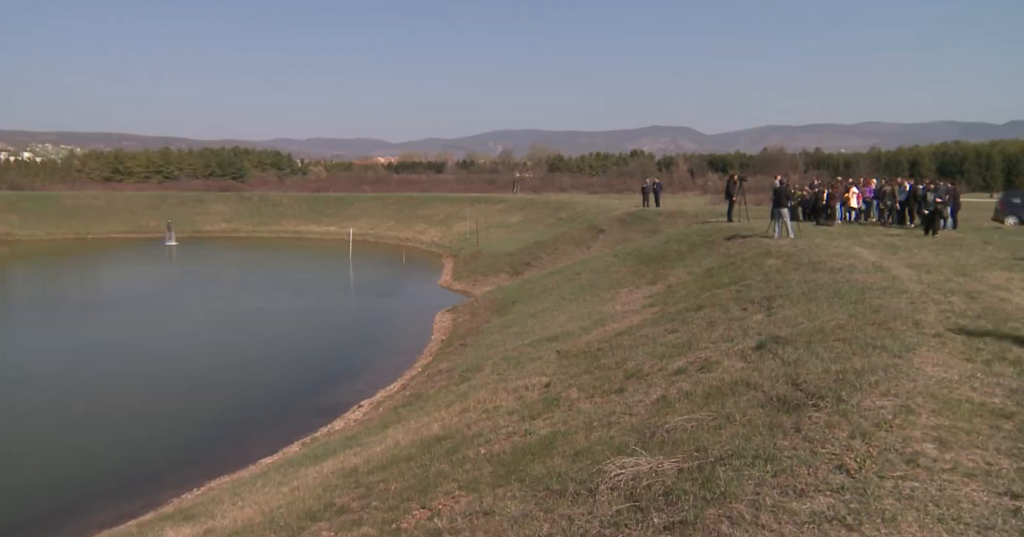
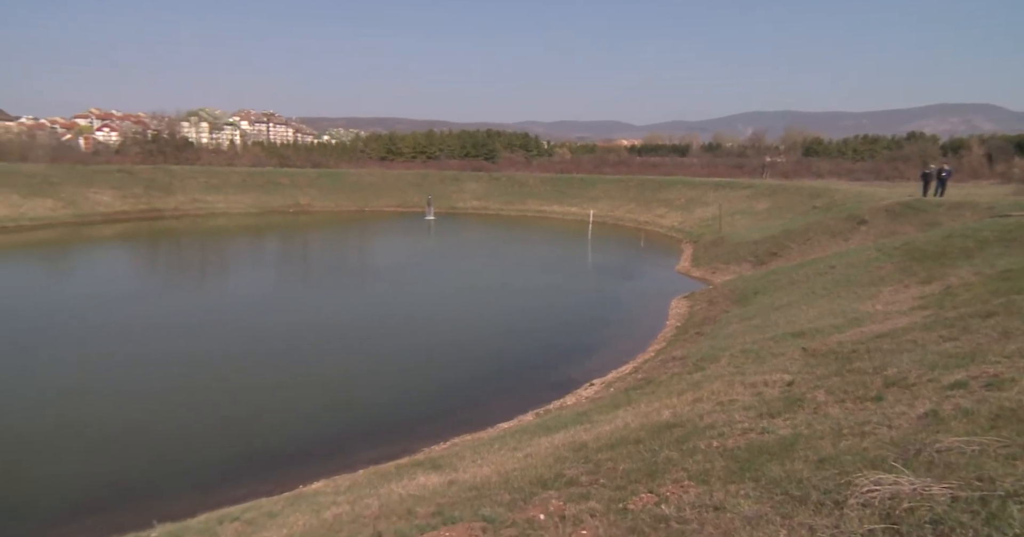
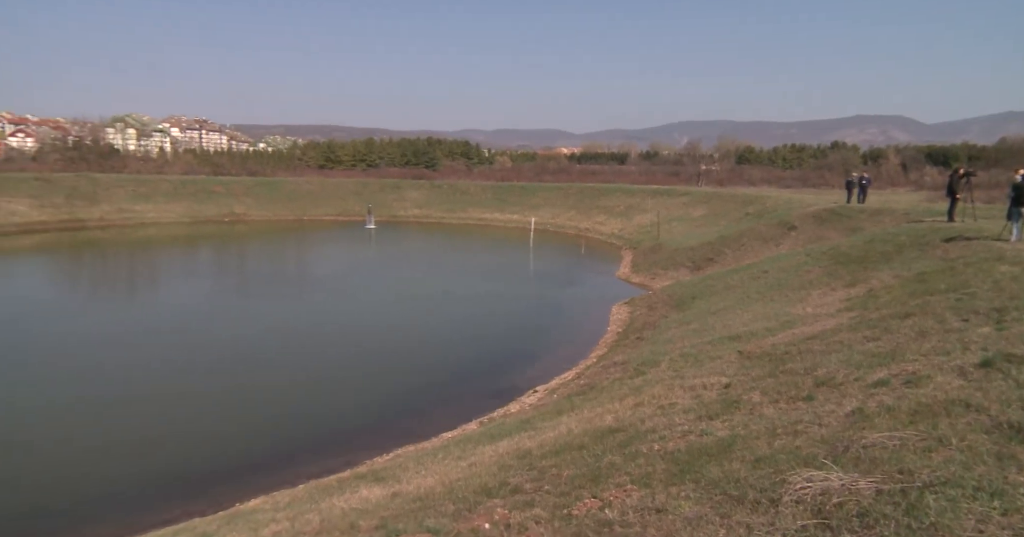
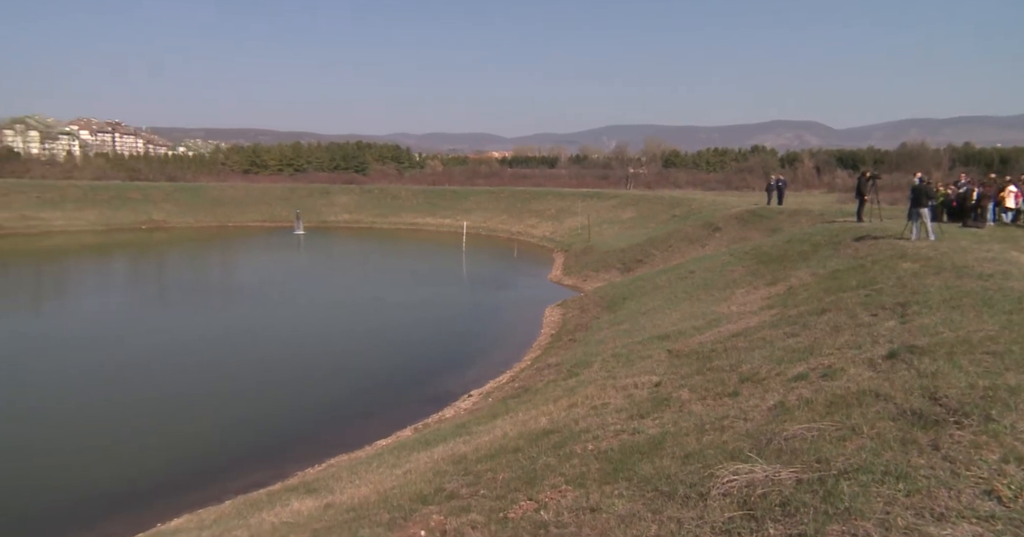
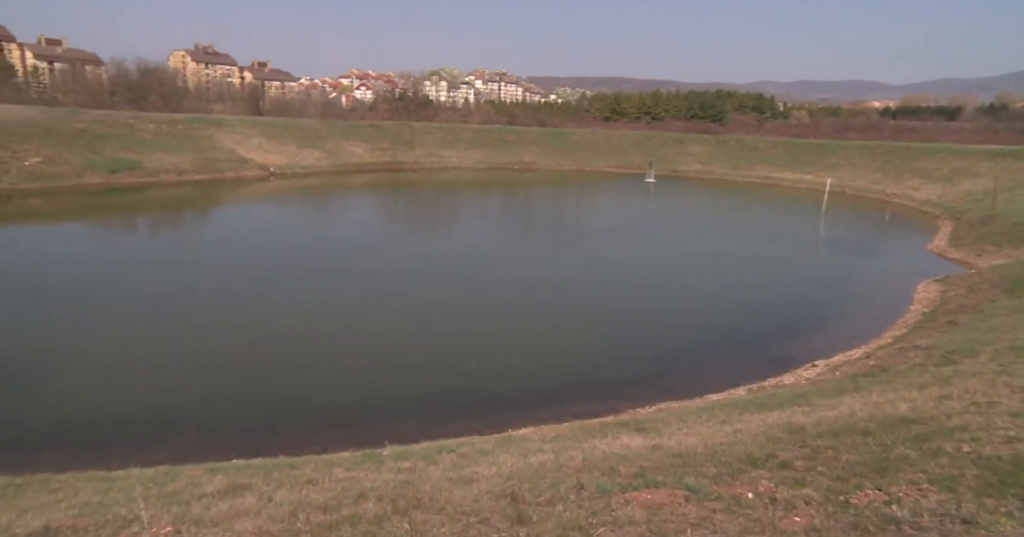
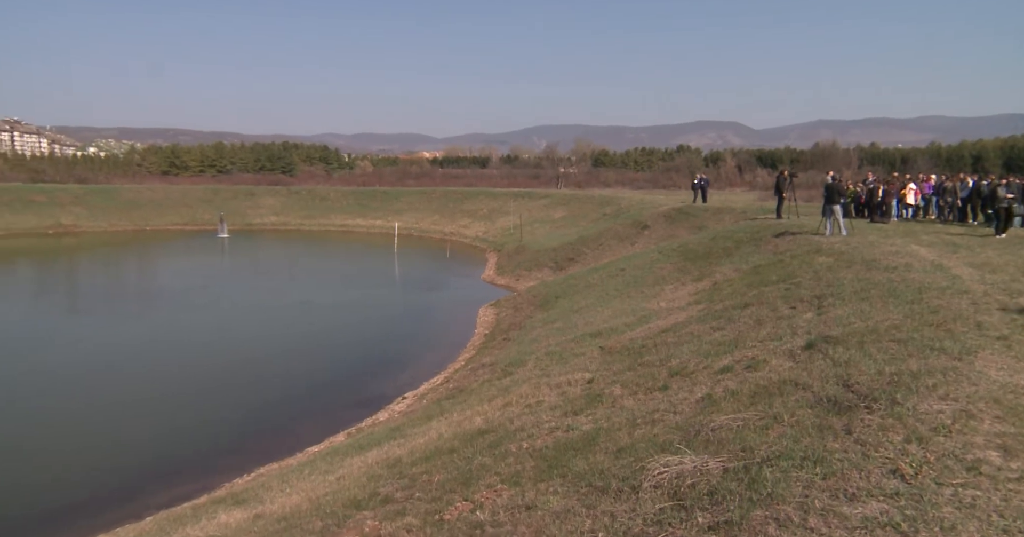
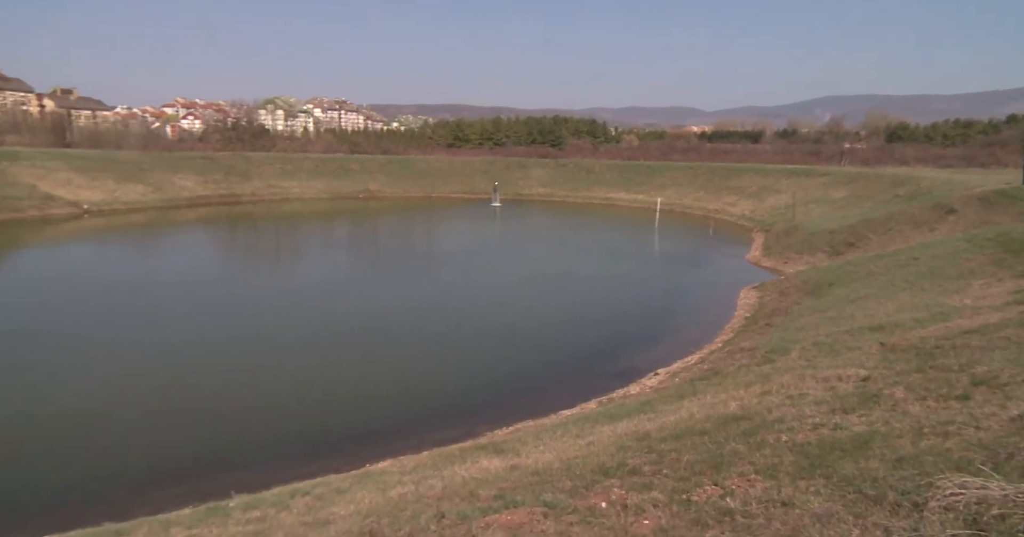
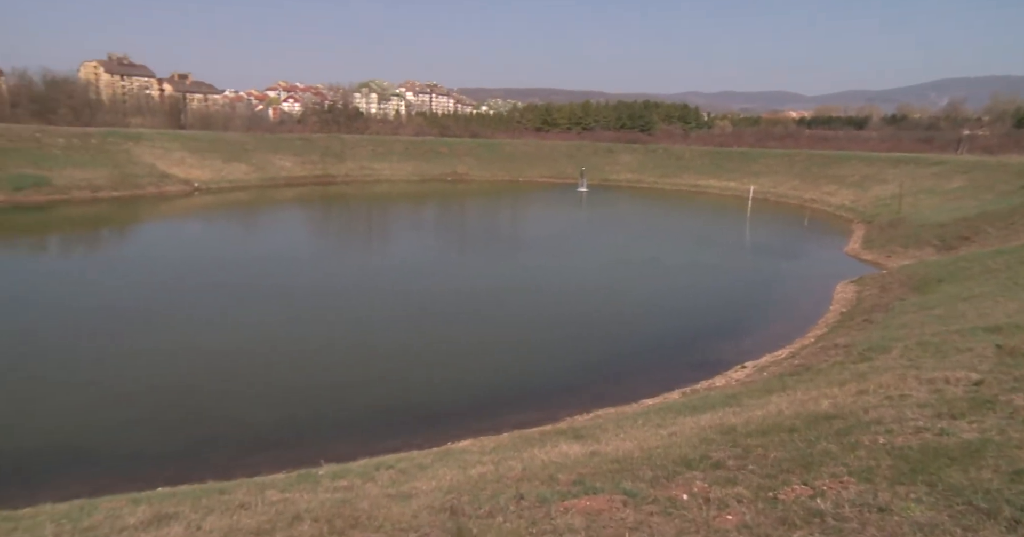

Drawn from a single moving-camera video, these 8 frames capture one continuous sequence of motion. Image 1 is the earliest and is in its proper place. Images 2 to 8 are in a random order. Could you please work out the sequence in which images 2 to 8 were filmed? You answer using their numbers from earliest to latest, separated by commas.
6, 4, 3, 2, 7, 8, 5
